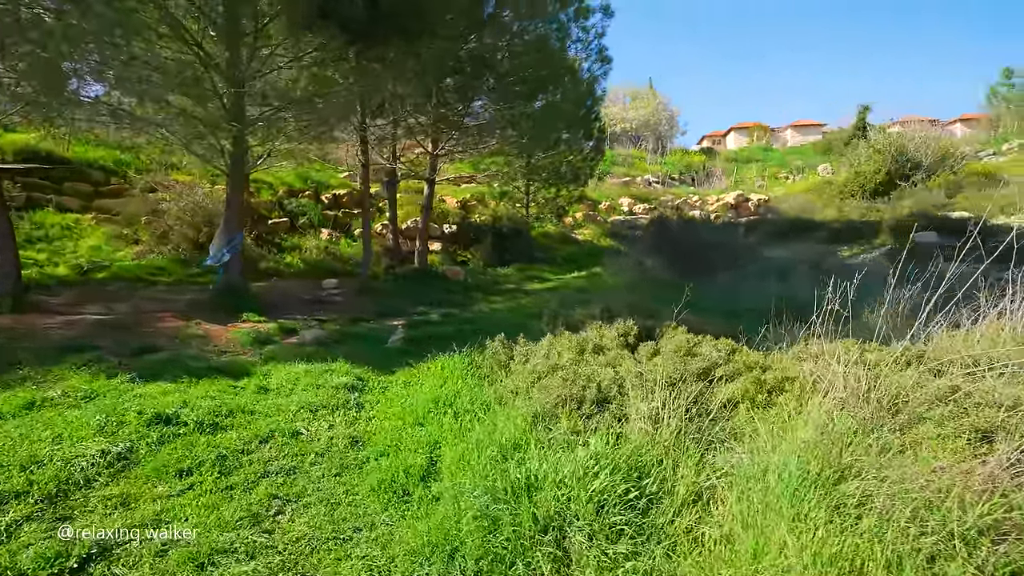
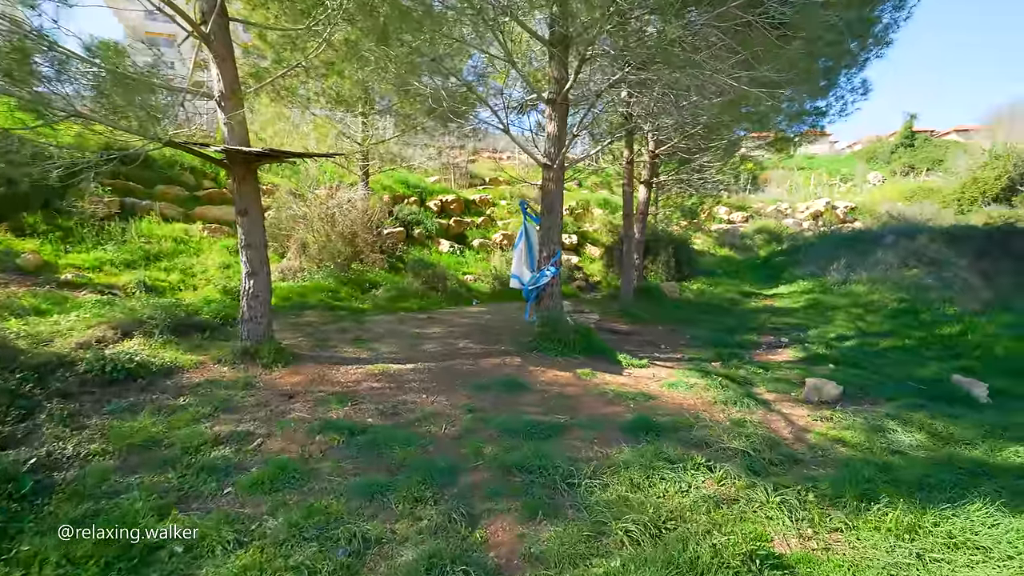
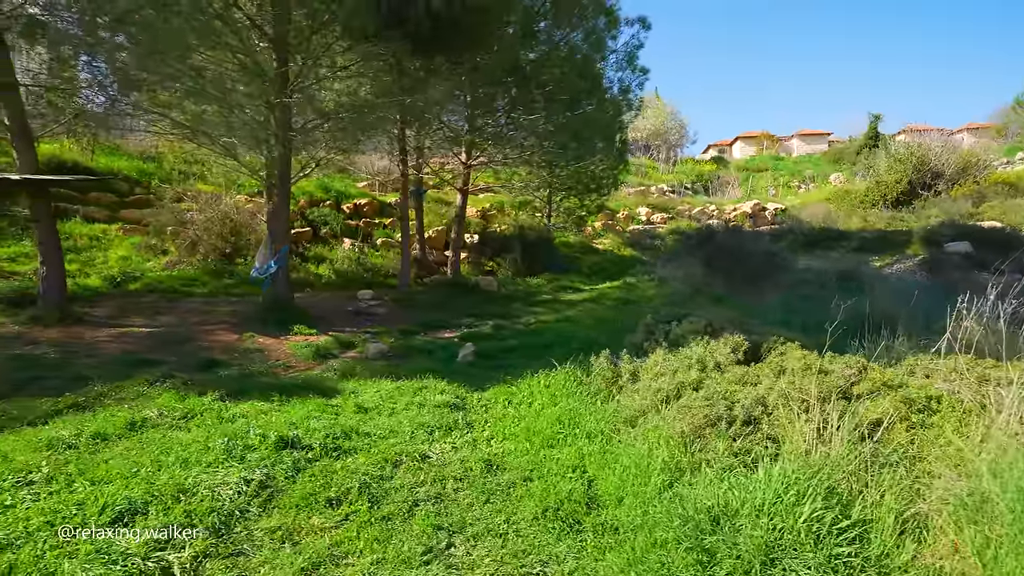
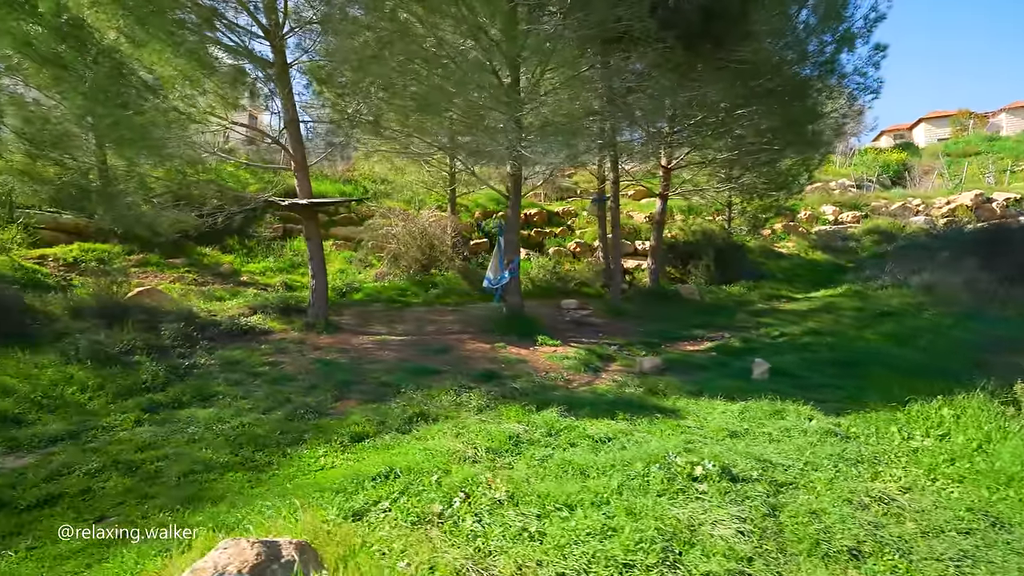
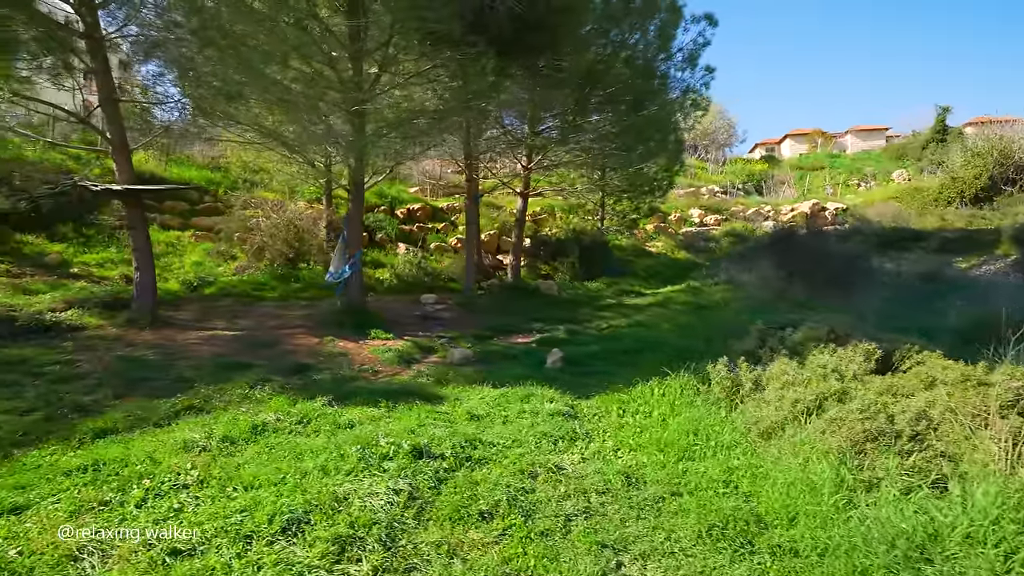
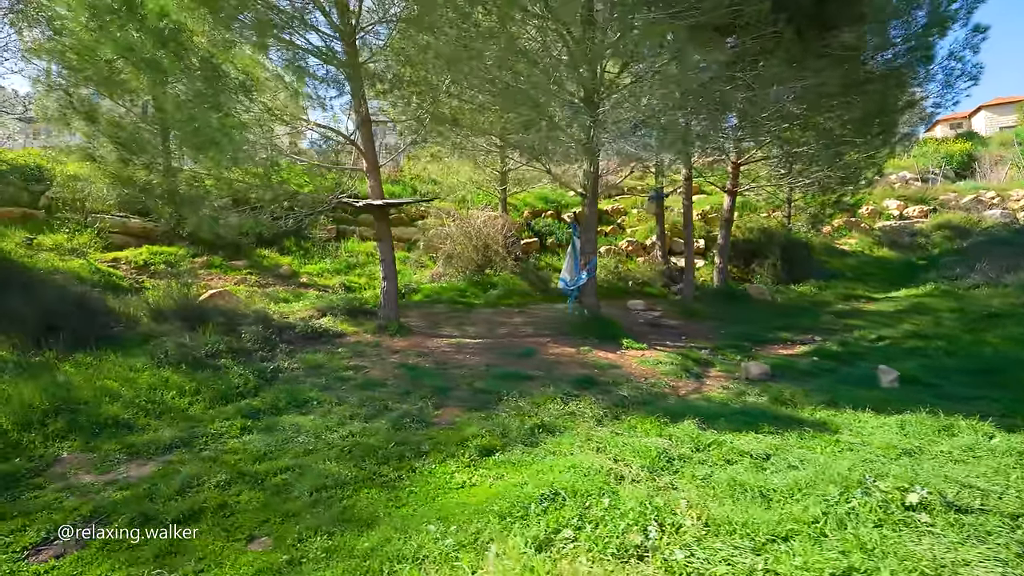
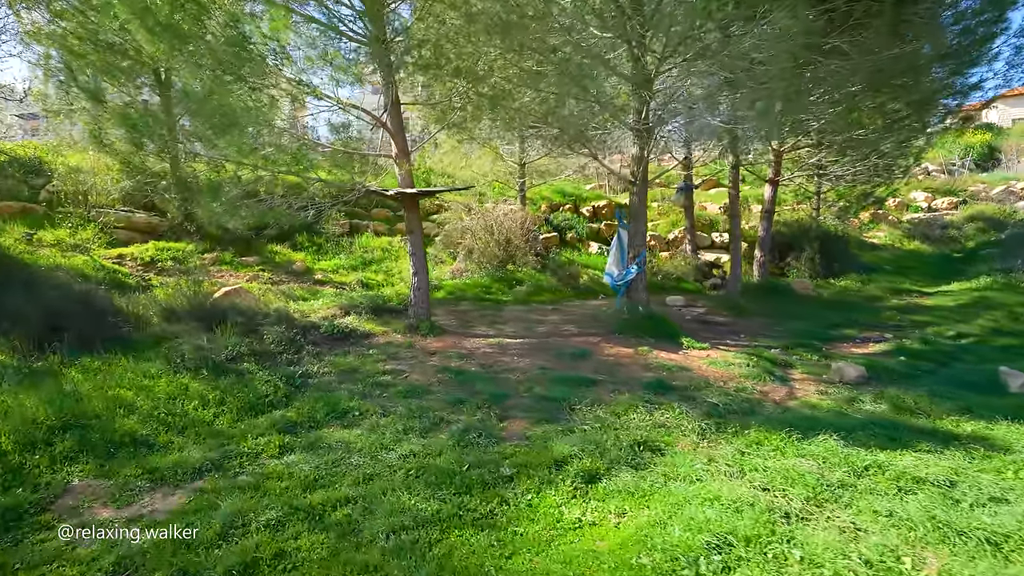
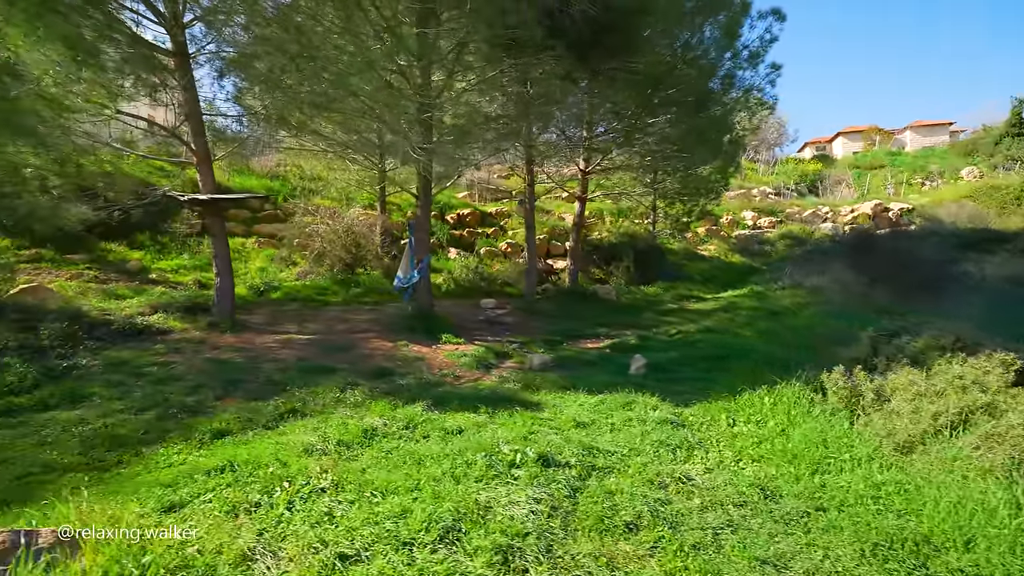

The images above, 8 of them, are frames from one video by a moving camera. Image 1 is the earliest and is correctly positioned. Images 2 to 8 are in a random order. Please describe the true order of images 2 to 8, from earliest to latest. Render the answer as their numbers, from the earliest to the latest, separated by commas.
3, 5, 8, 4, 6, 7, 2
